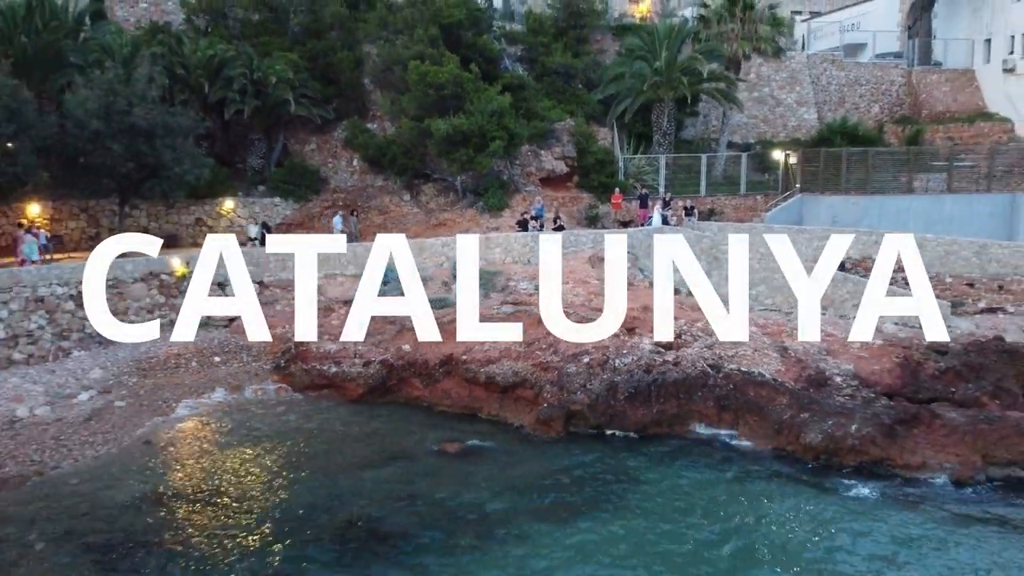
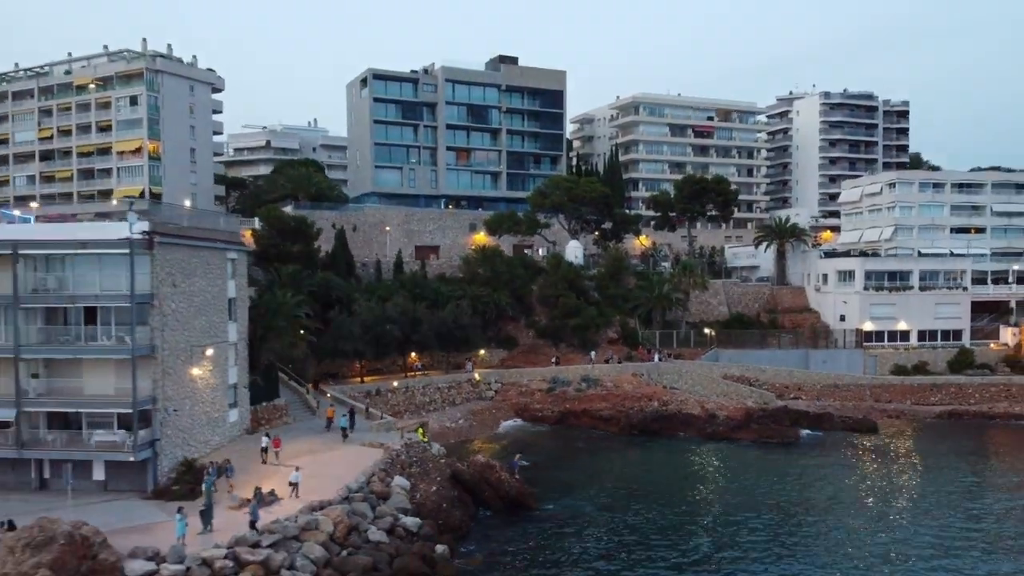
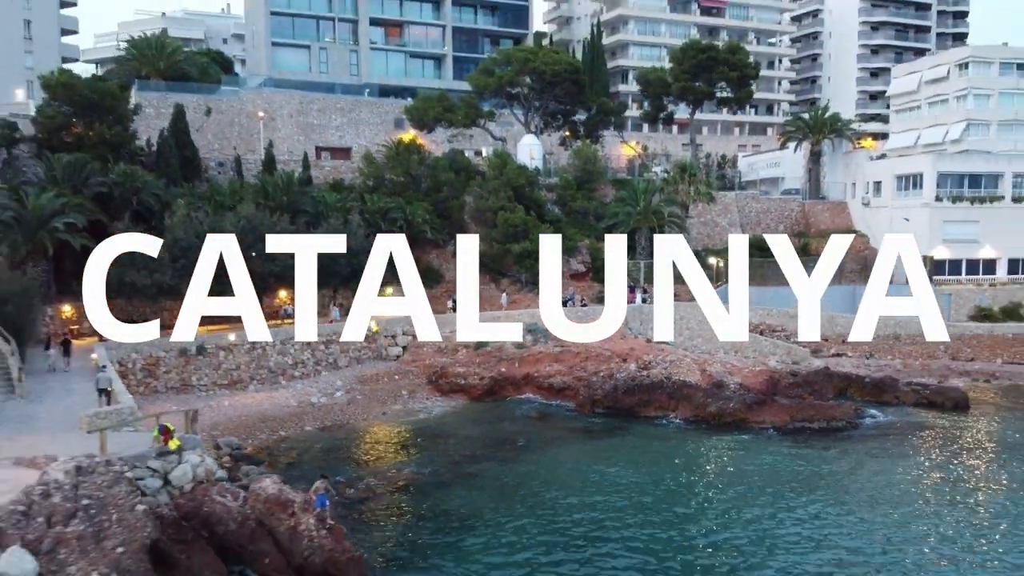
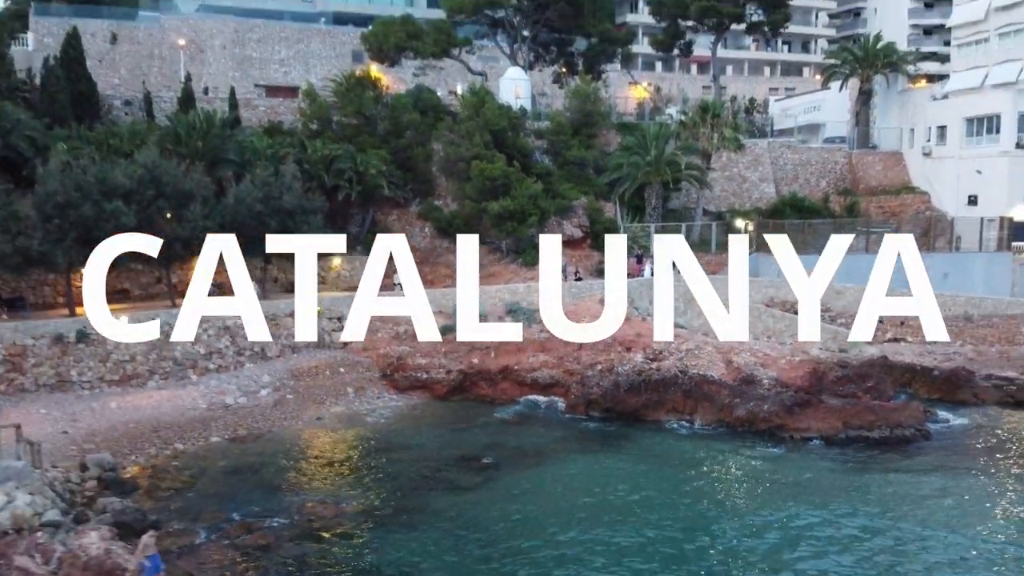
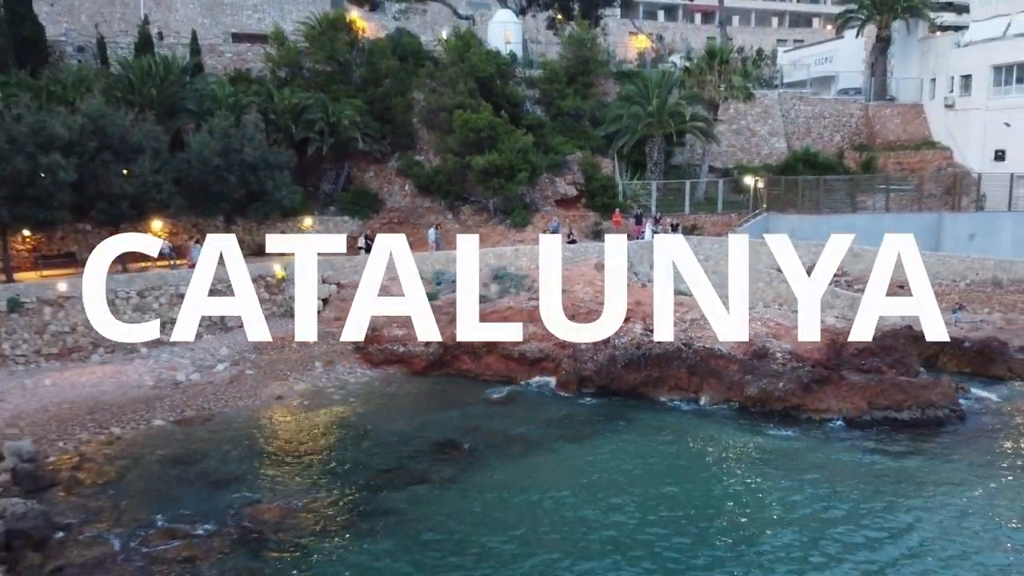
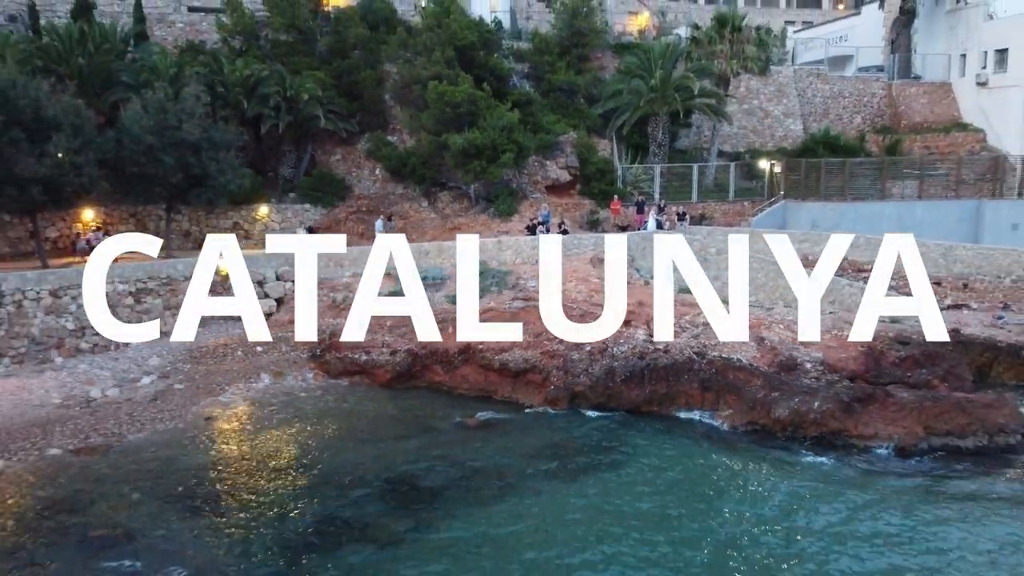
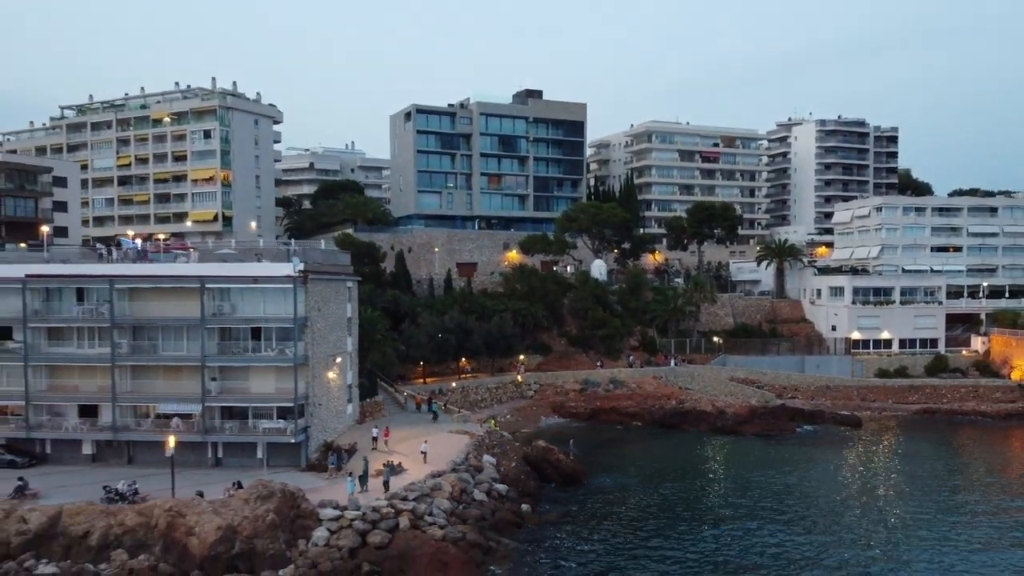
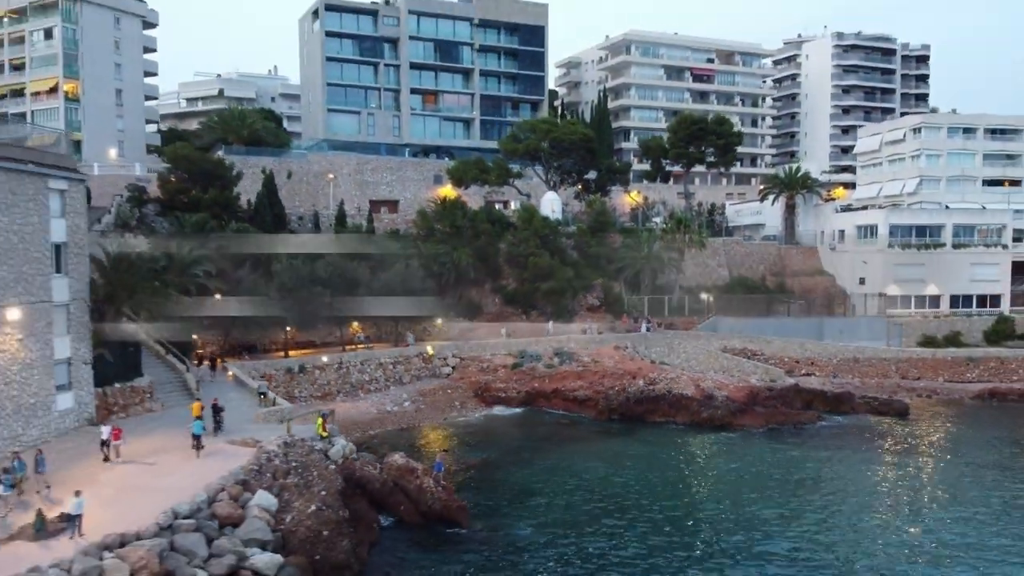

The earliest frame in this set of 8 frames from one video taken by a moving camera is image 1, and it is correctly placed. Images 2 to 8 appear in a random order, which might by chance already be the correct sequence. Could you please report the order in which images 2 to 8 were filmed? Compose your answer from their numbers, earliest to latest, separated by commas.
6, 5, 4, 3, 8, 2, 7
